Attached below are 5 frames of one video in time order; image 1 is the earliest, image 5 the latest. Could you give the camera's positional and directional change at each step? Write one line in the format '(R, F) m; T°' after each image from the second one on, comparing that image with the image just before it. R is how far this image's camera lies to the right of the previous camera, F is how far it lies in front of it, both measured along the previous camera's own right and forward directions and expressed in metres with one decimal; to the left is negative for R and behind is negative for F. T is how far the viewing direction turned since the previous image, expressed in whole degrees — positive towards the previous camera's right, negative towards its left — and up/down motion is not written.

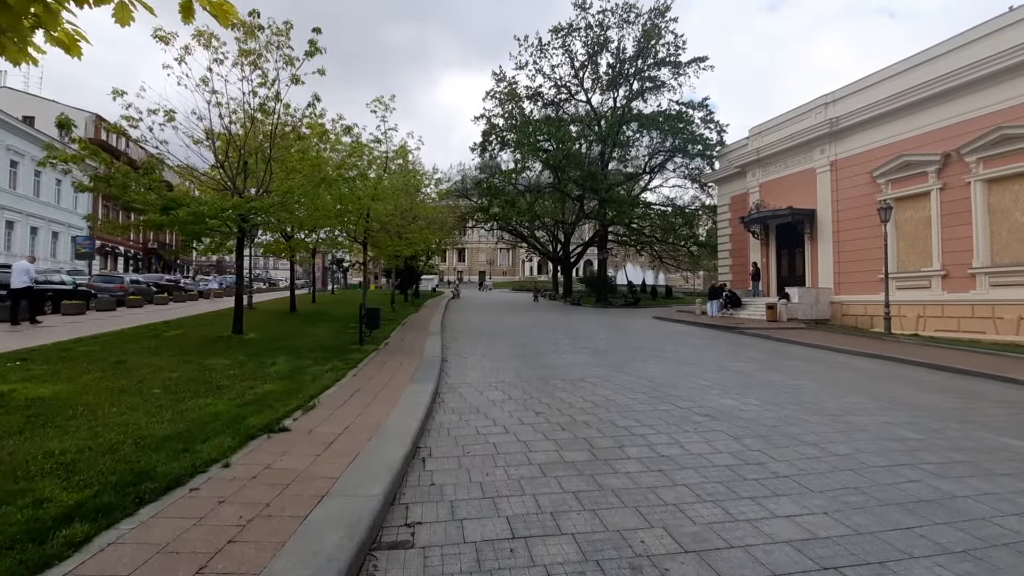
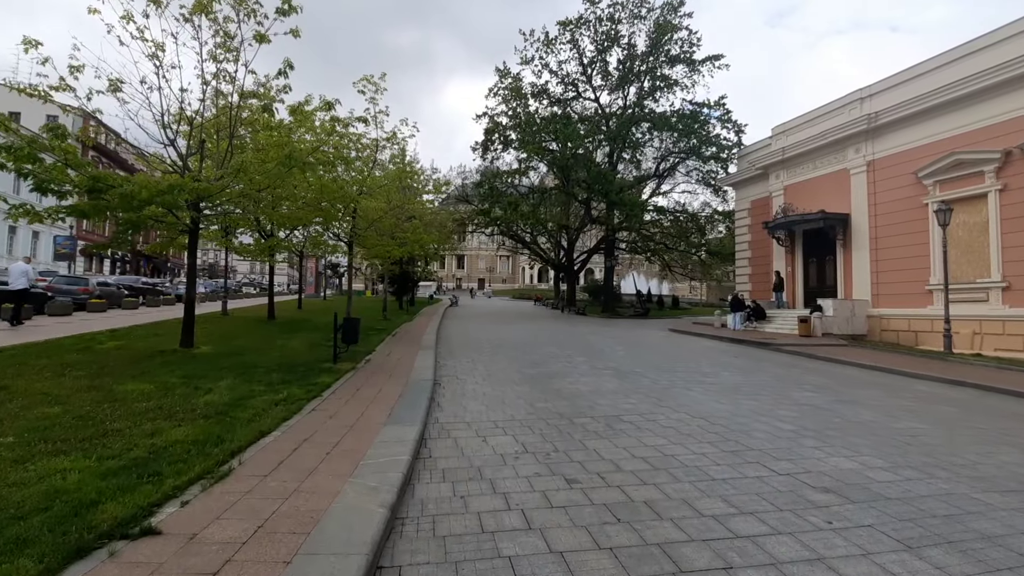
(-0.2, +2.3) m; 0°
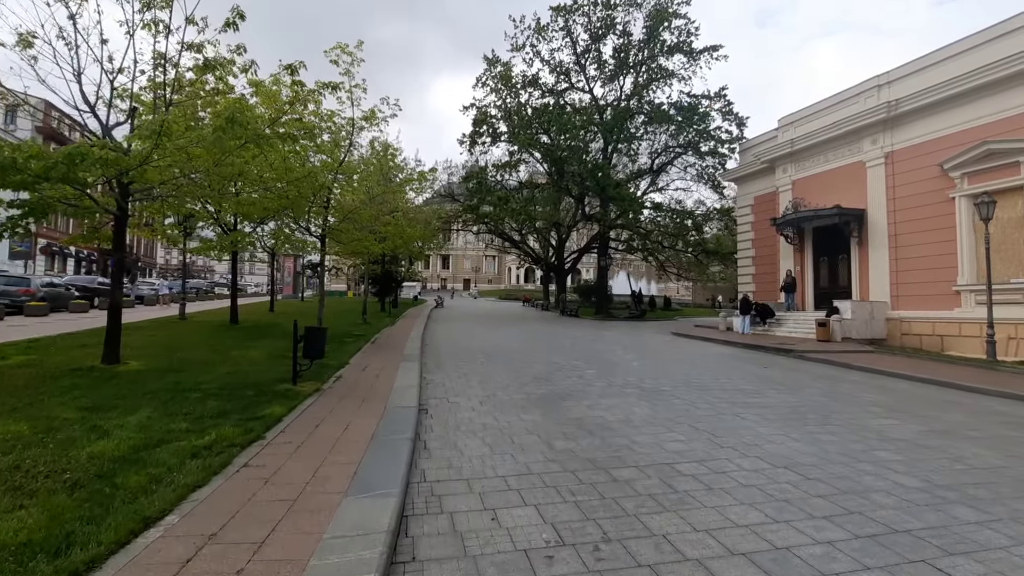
(-0.3, +1.9) m; +2°
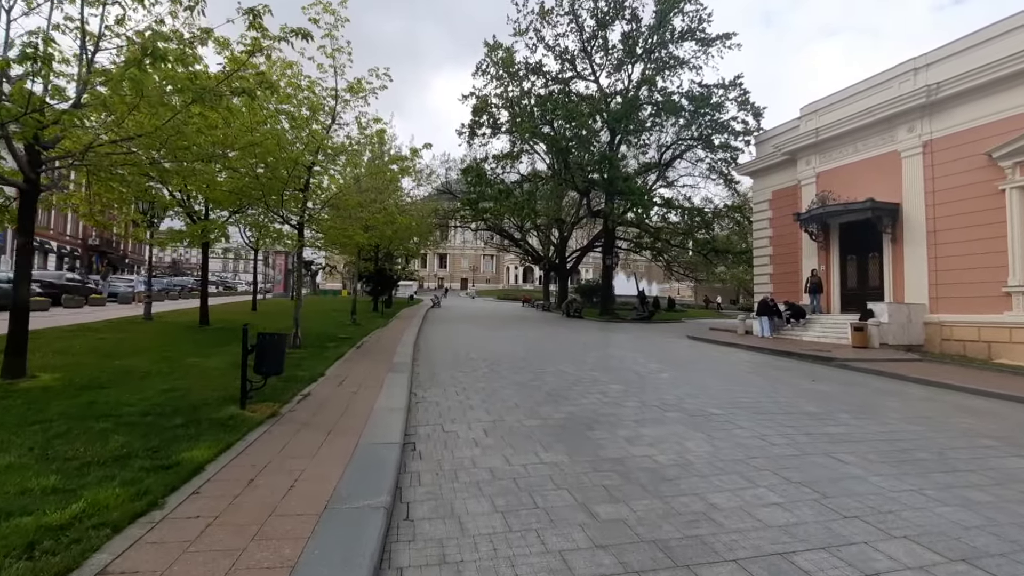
(-0.2, +1.8) m; 0°
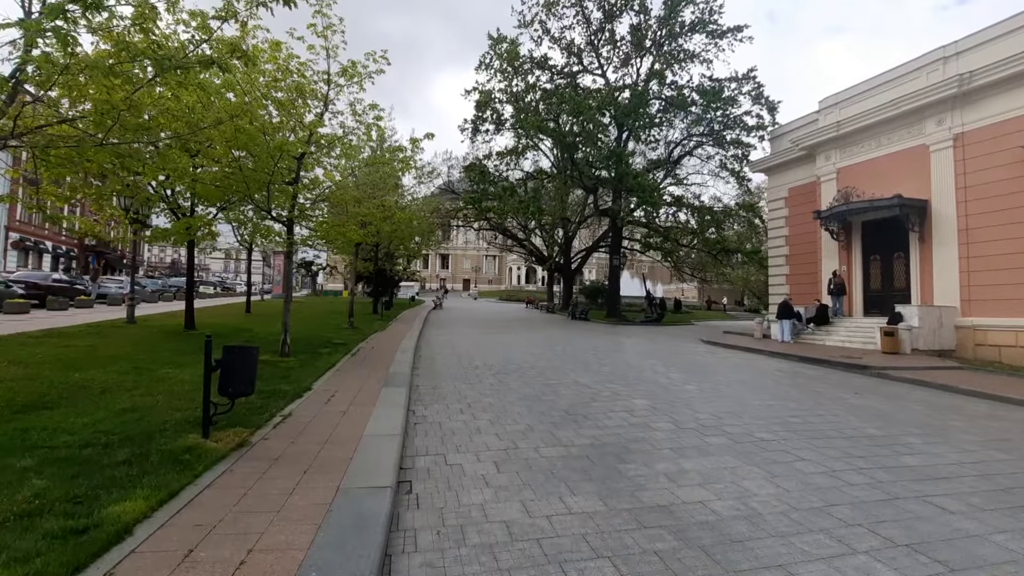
(-0.2, +1.0) m; 0°
